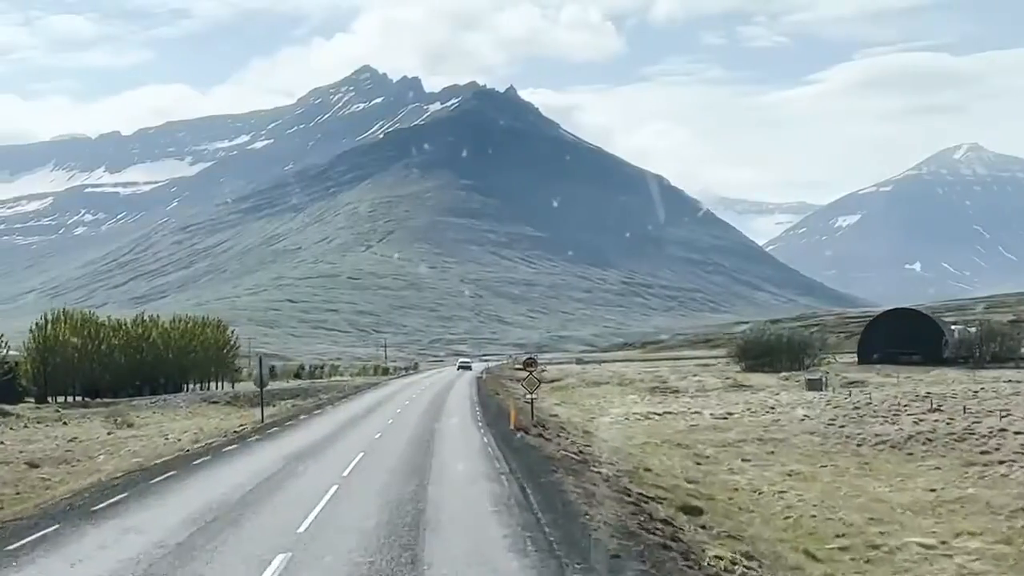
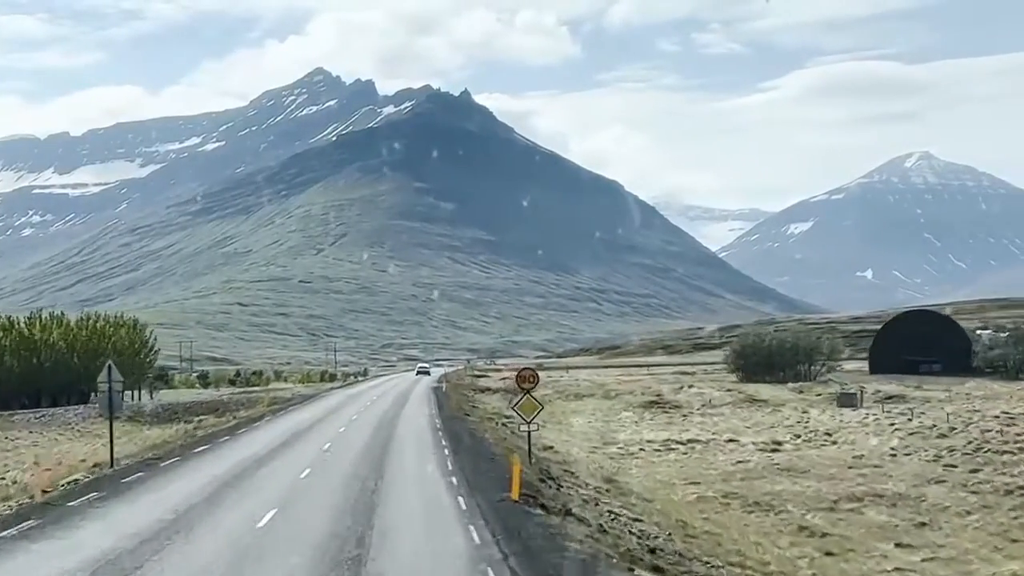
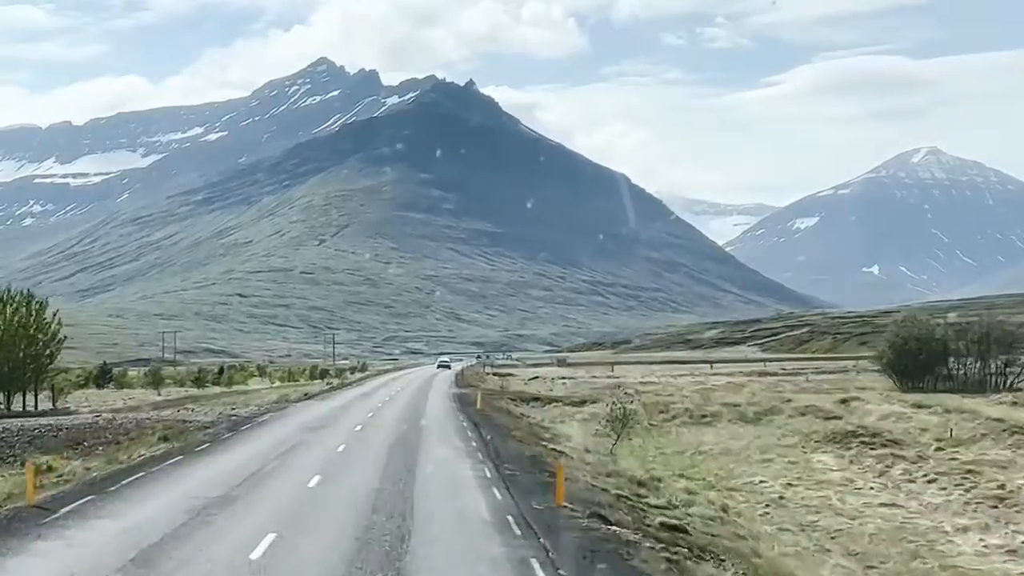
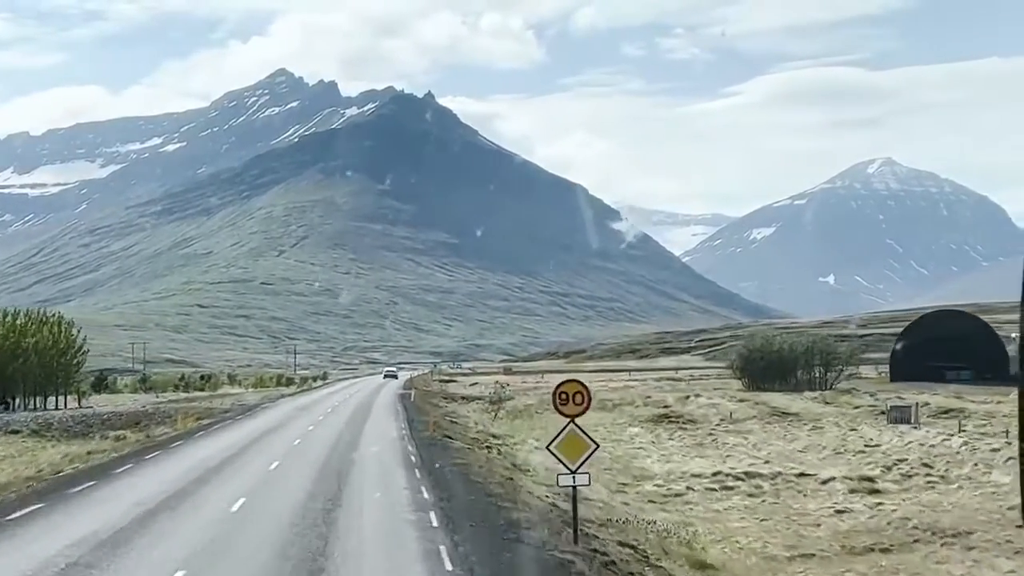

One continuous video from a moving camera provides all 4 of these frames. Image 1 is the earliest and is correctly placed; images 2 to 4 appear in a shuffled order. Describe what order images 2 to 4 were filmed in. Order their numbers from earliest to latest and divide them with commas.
2, 4, 3
